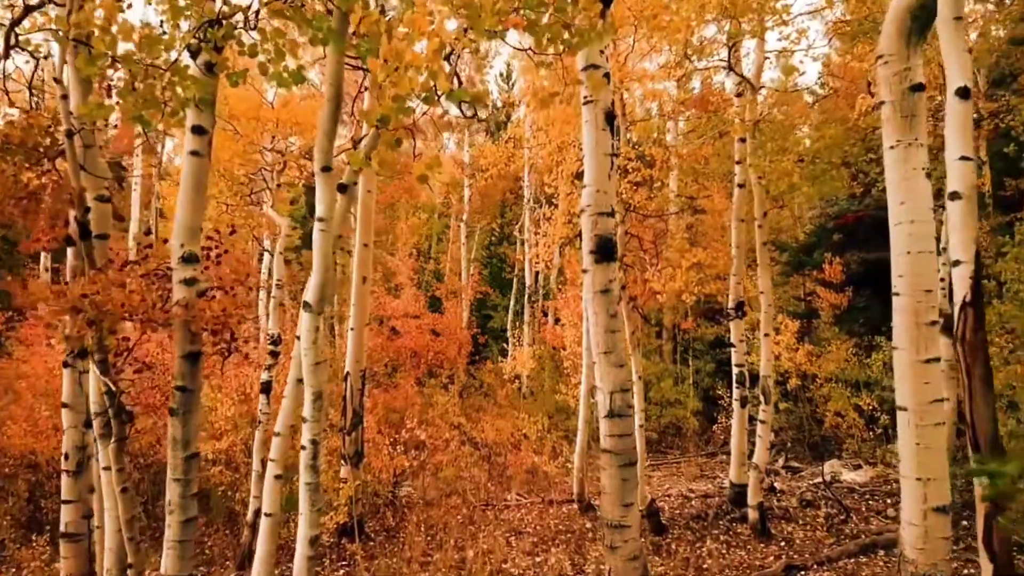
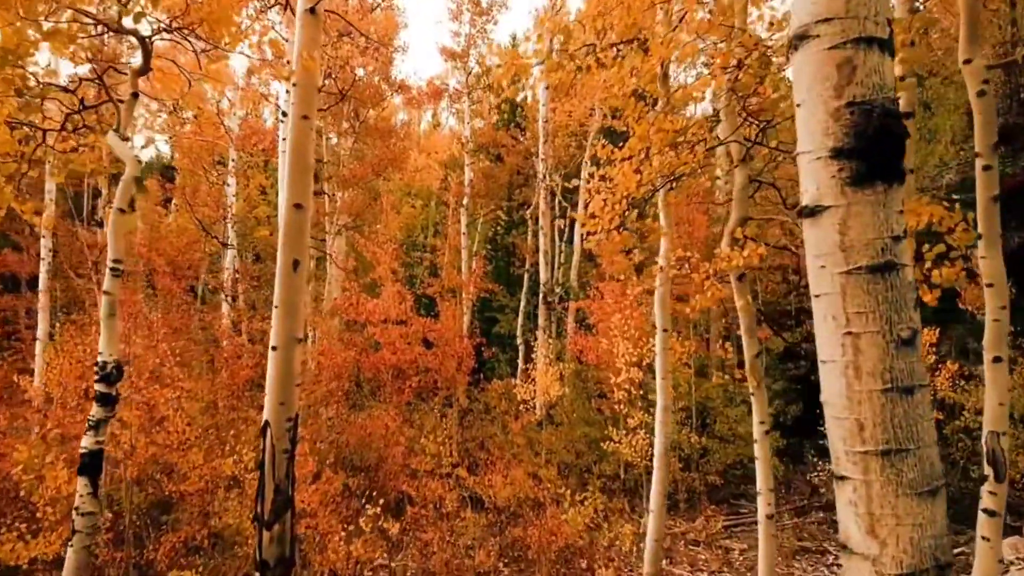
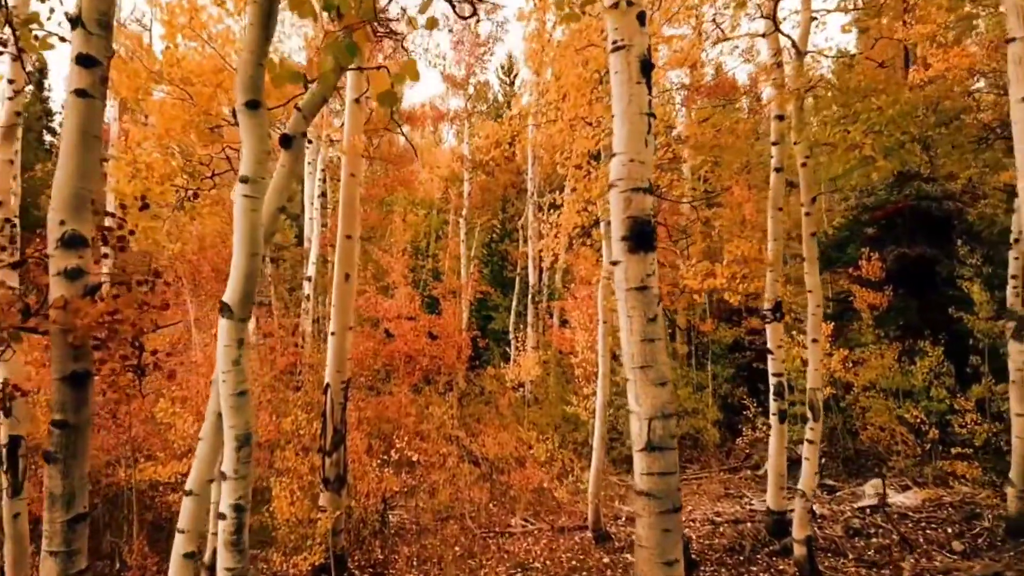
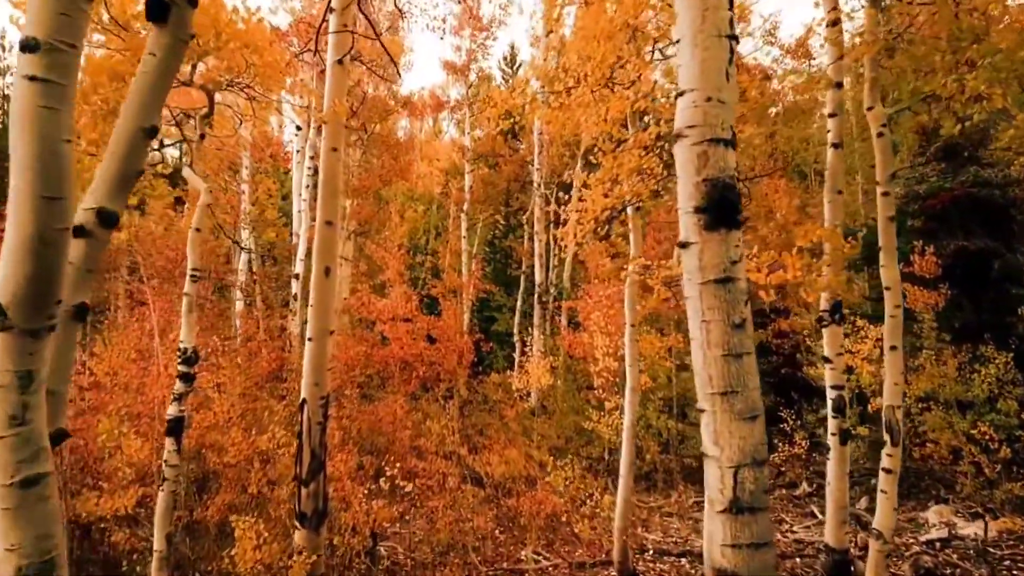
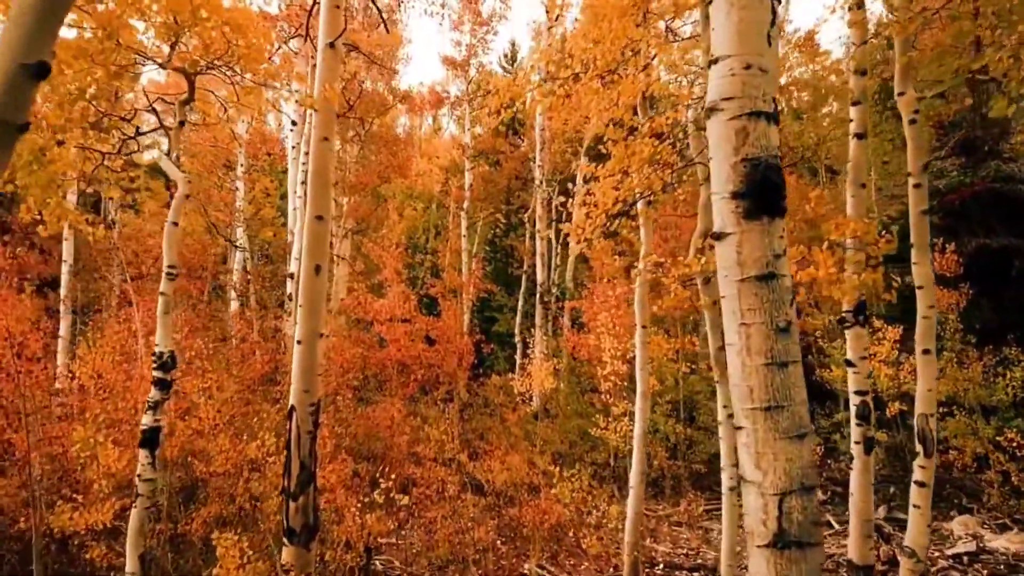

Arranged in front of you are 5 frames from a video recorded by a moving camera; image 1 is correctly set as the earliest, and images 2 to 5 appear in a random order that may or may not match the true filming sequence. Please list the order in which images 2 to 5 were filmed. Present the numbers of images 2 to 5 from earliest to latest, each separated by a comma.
3, 4, 5, 2
